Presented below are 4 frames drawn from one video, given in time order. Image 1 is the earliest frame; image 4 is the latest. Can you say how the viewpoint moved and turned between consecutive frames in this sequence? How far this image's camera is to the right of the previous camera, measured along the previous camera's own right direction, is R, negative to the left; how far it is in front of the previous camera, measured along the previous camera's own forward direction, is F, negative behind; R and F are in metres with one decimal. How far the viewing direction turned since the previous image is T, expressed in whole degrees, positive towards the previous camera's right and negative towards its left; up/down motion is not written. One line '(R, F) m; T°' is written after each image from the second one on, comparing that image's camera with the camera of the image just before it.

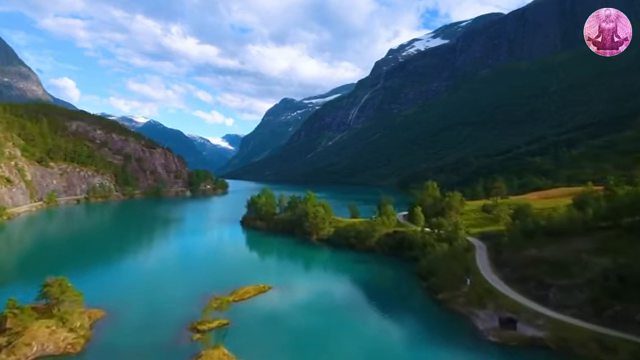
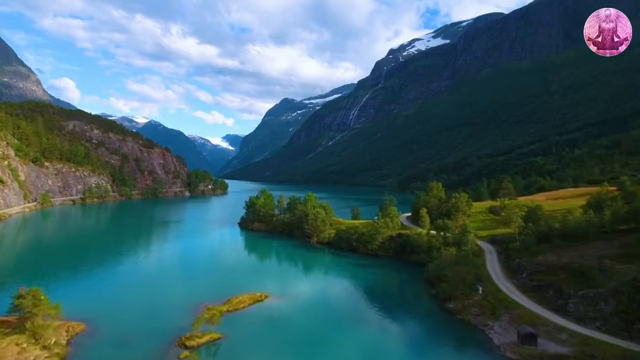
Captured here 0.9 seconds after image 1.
(0.0, +2.5) m; 0°
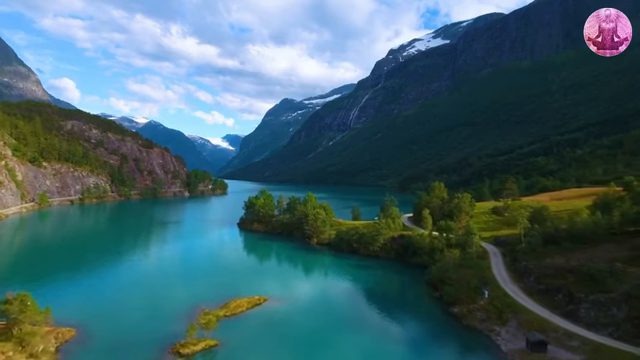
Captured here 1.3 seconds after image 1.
(0.0, +1.0) m; 0°
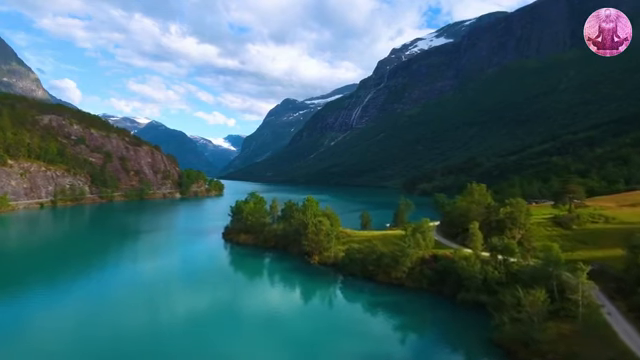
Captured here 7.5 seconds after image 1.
(-0.2, +14.6) m; 0°
